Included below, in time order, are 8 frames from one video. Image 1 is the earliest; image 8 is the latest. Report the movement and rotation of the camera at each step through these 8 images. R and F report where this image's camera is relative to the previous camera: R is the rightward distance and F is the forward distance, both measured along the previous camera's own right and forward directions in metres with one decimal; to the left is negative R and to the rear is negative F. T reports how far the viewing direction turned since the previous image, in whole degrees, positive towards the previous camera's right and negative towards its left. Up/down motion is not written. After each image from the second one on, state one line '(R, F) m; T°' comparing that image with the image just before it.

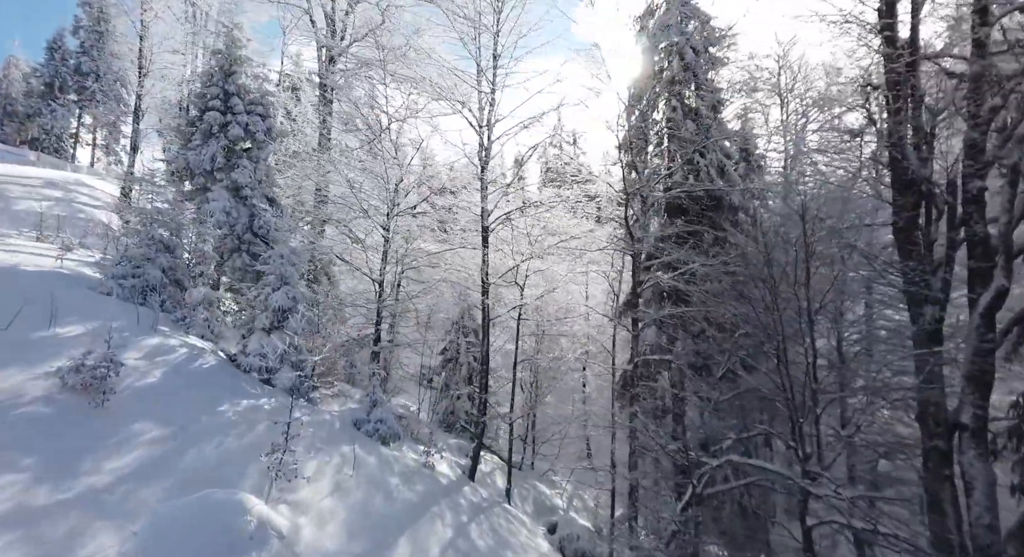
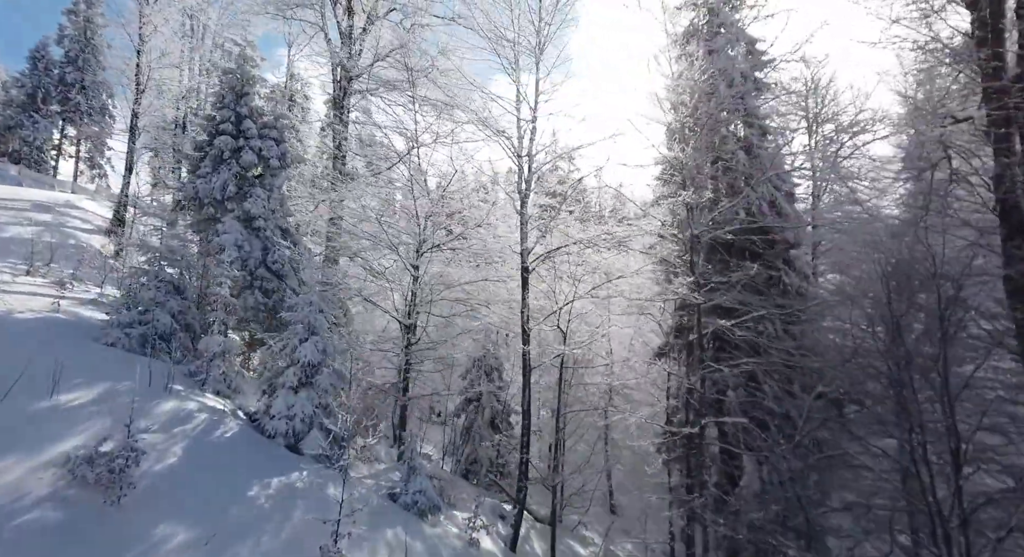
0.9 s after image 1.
(-1.0, +1.0) m; +1°
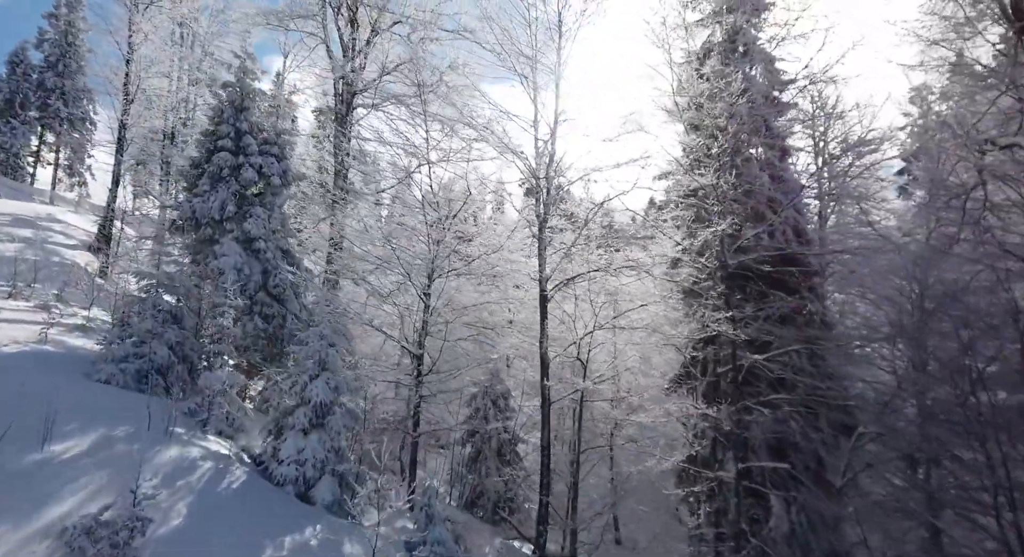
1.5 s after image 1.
(-0.6, +0.5) m; +1°
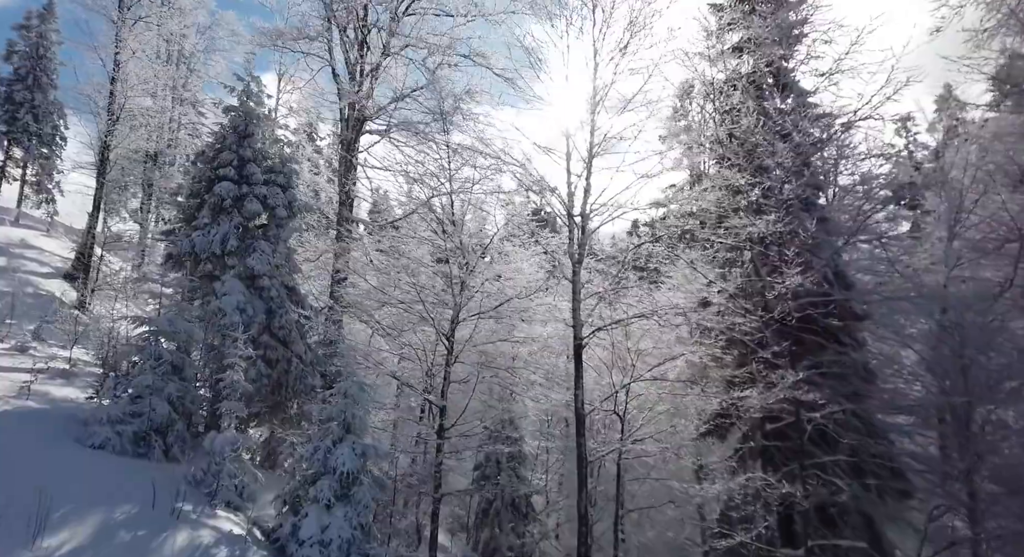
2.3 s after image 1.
(-0.9, +0.8) m; +2°
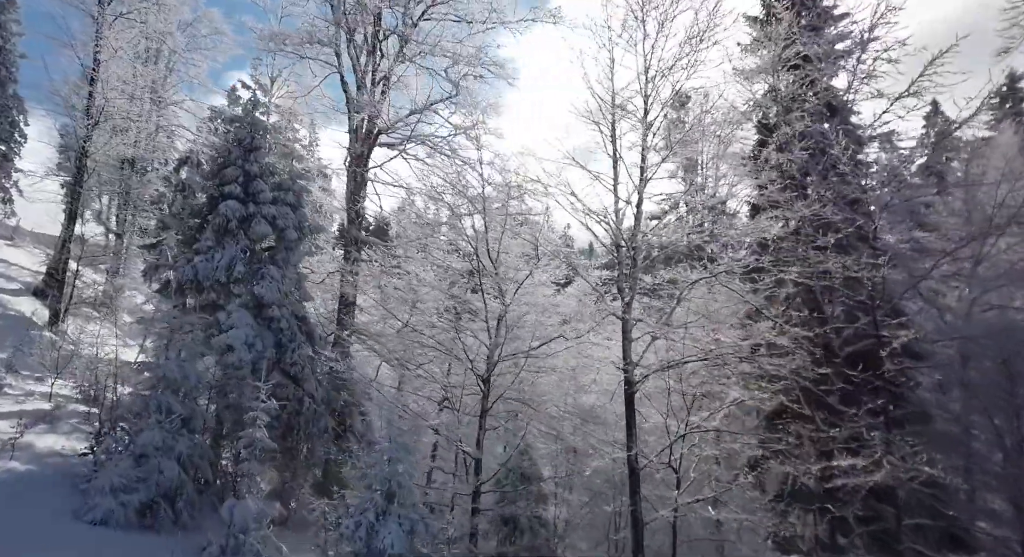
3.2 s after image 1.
(-1.0, +0.9) m; +3°
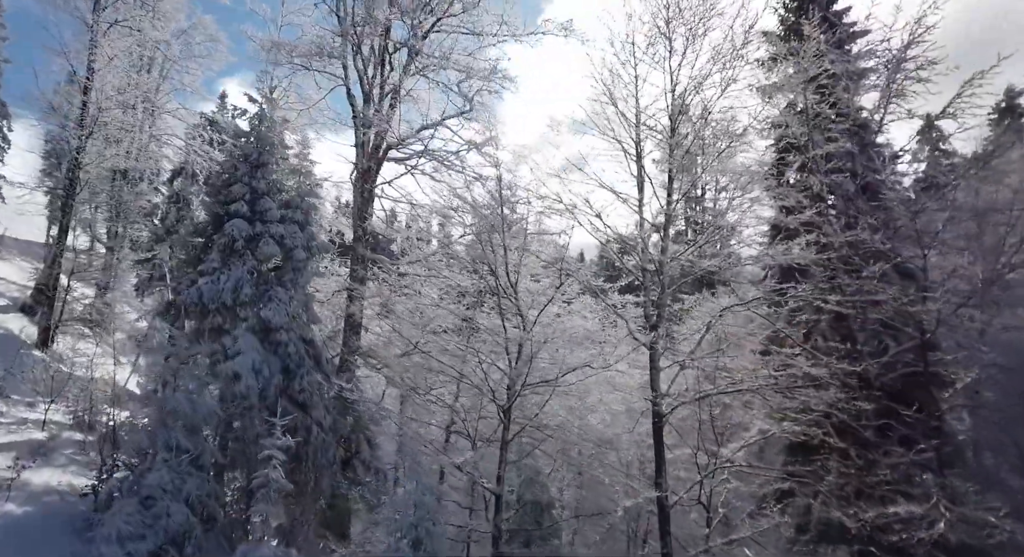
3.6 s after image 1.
(-0.5, +0.4) m; +1°
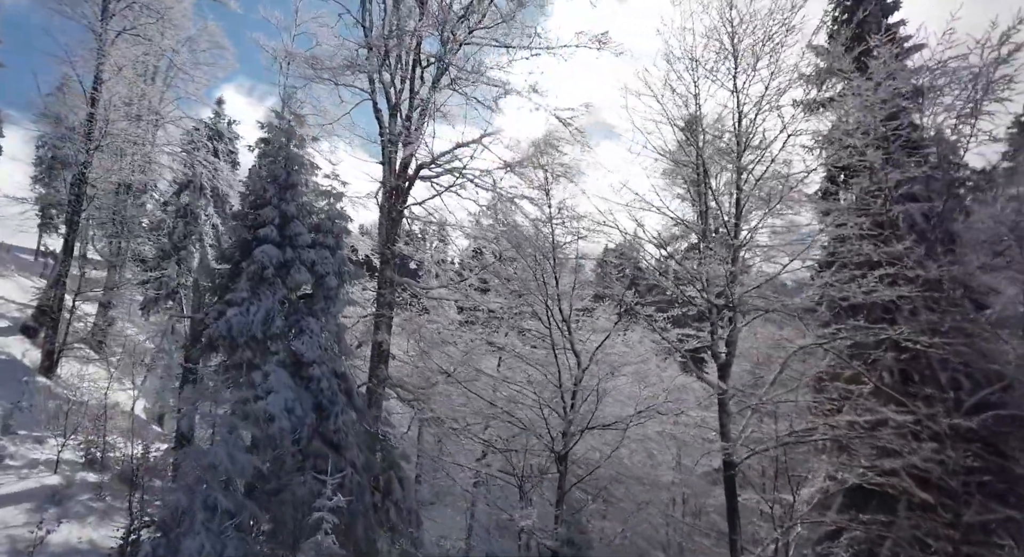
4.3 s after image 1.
(-0.8, +0.6) m; +1°
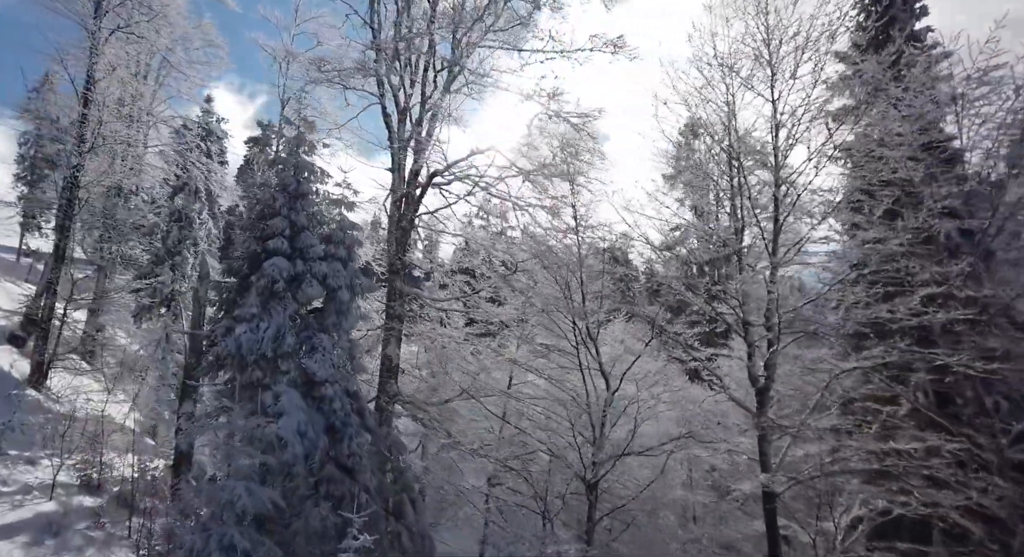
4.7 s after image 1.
(-0.5, +0.4) m; +1°
